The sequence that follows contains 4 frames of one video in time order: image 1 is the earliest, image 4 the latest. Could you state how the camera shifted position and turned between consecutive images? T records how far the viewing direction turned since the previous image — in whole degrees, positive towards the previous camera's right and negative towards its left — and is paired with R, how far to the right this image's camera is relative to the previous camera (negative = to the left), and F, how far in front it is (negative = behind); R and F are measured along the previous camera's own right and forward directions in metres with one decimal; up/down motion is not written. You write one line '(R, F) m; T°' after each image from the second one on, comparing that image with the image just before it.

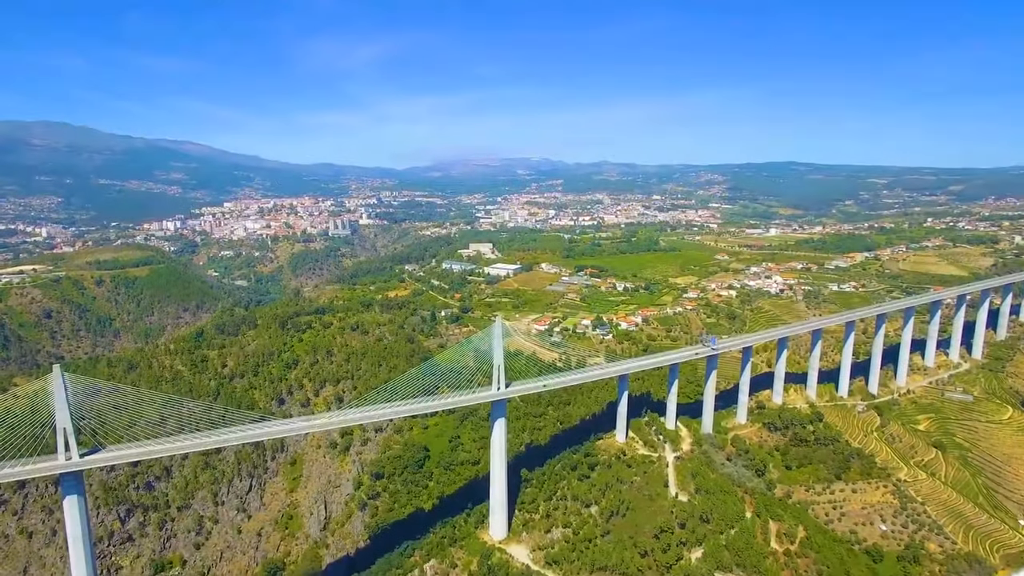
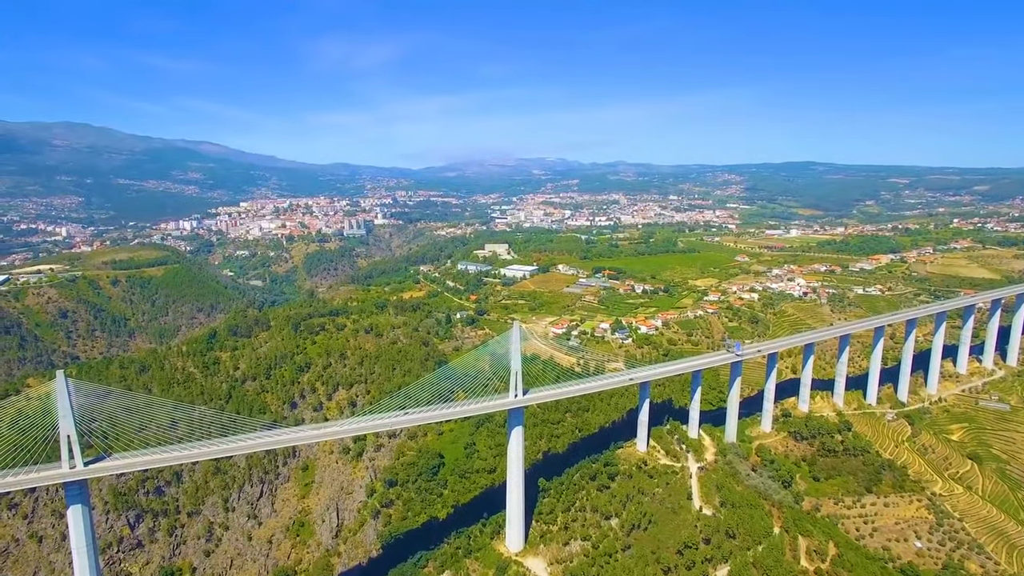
(-0.2, +1.0) m; -1°
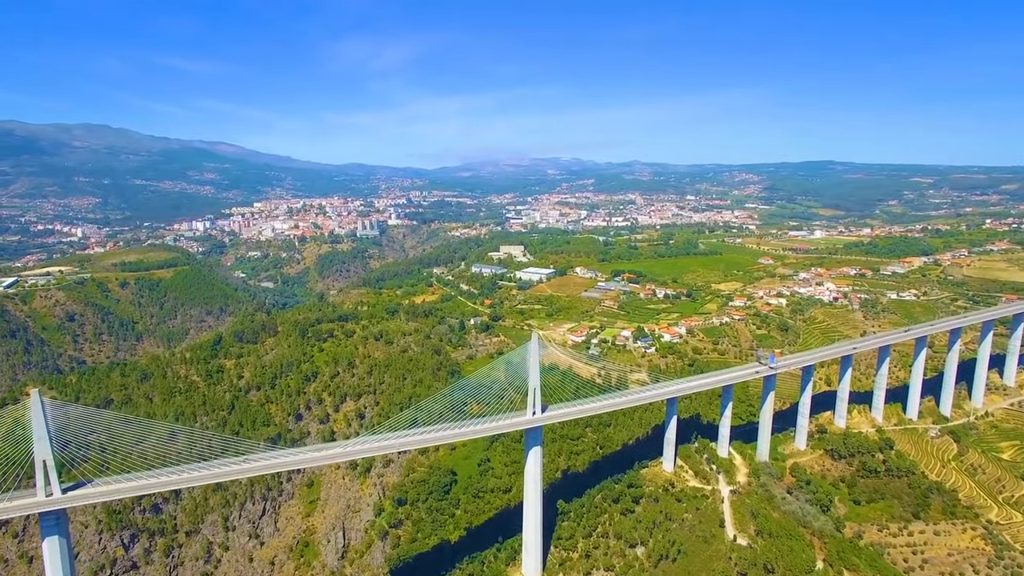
(-0.1, +2.0) m; -1°
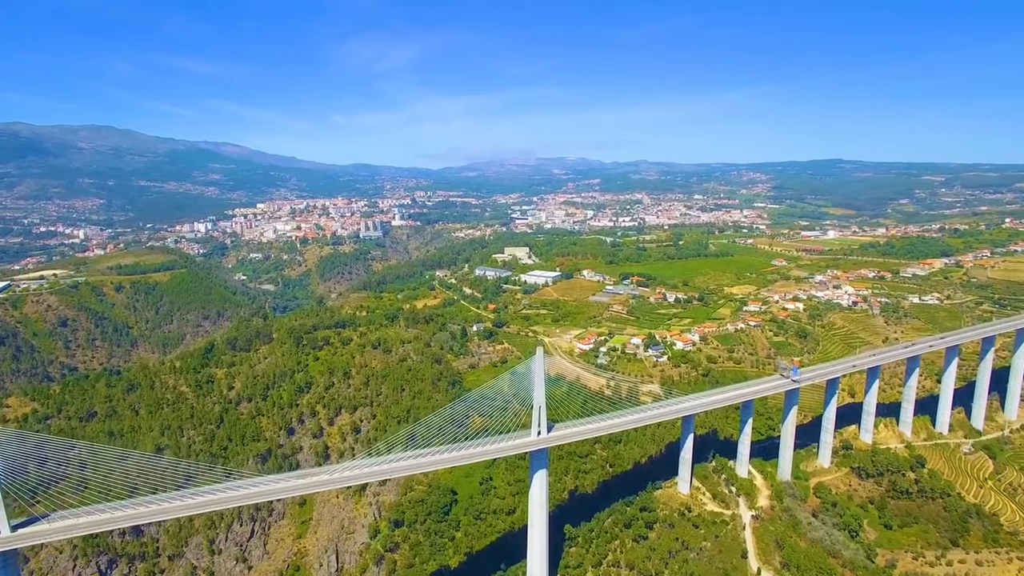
(+0.1, +2.0) m; -1°
